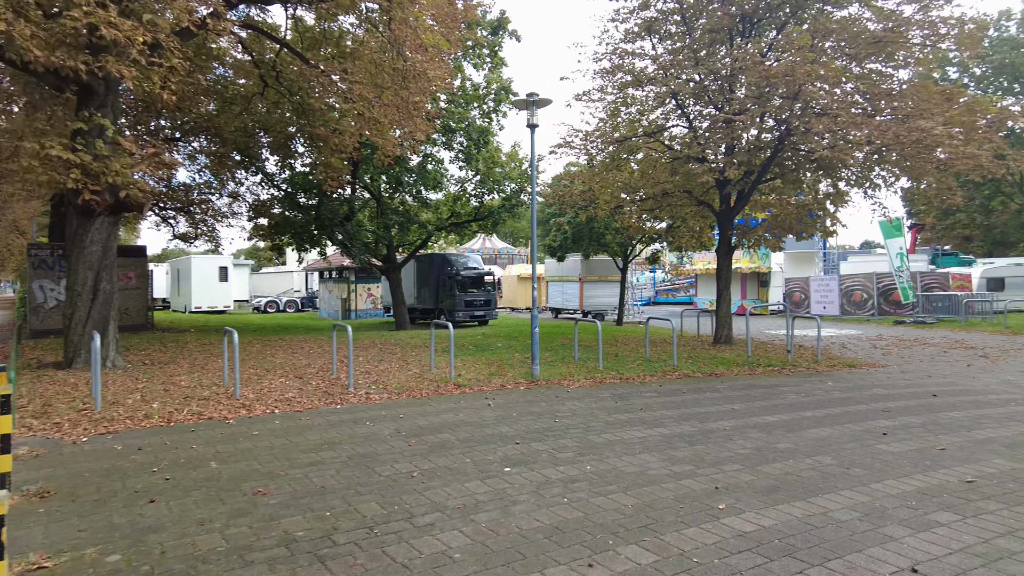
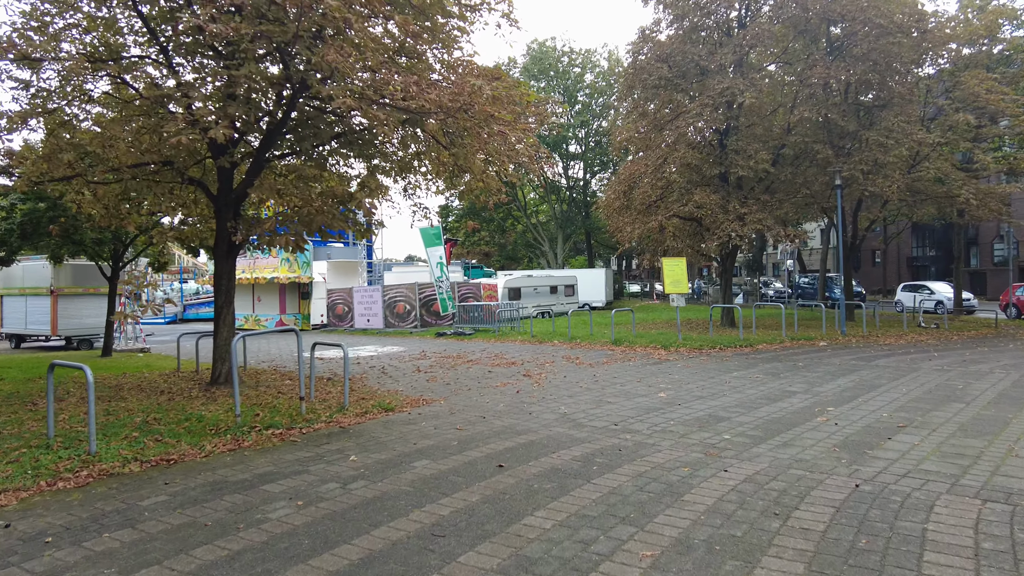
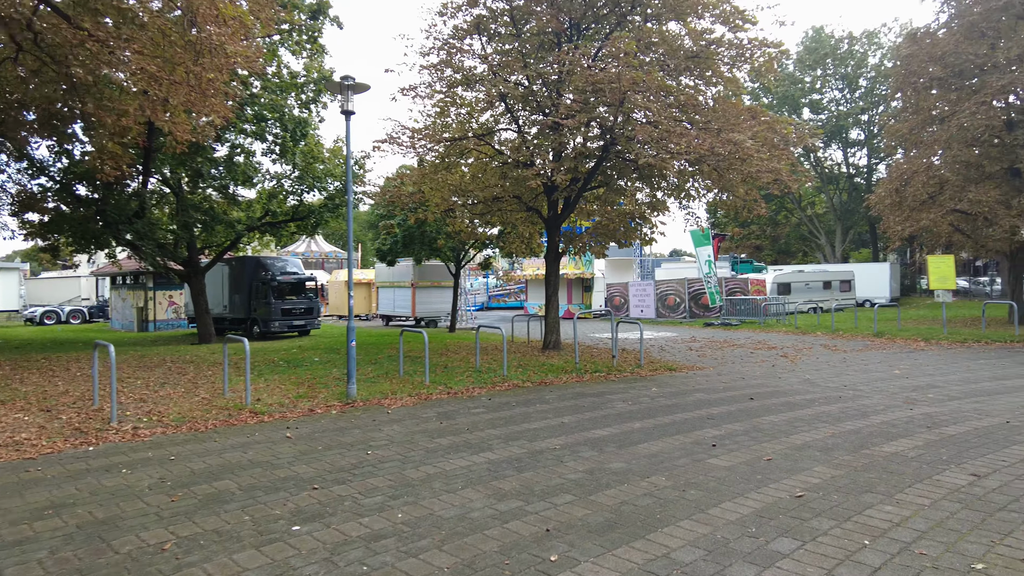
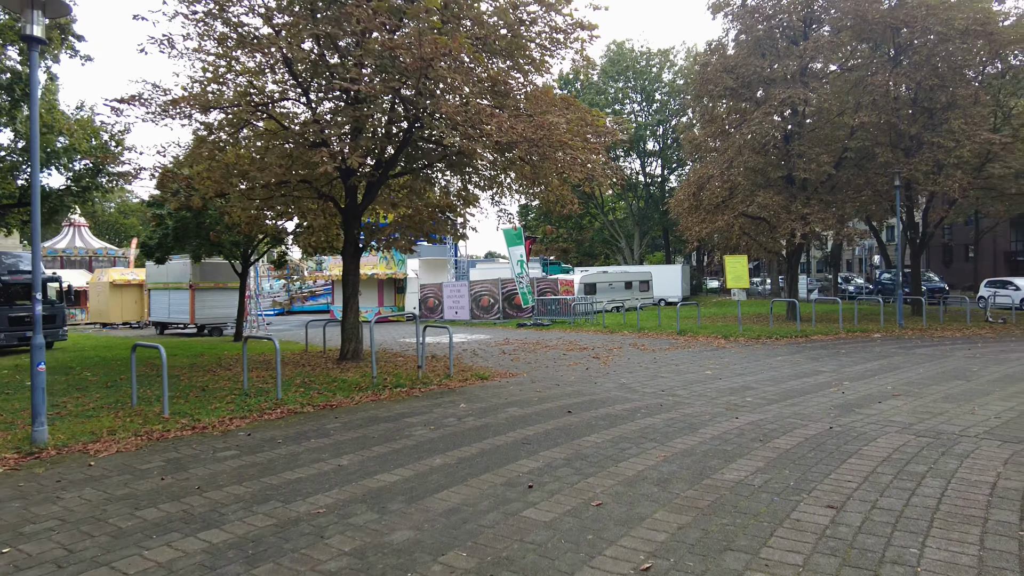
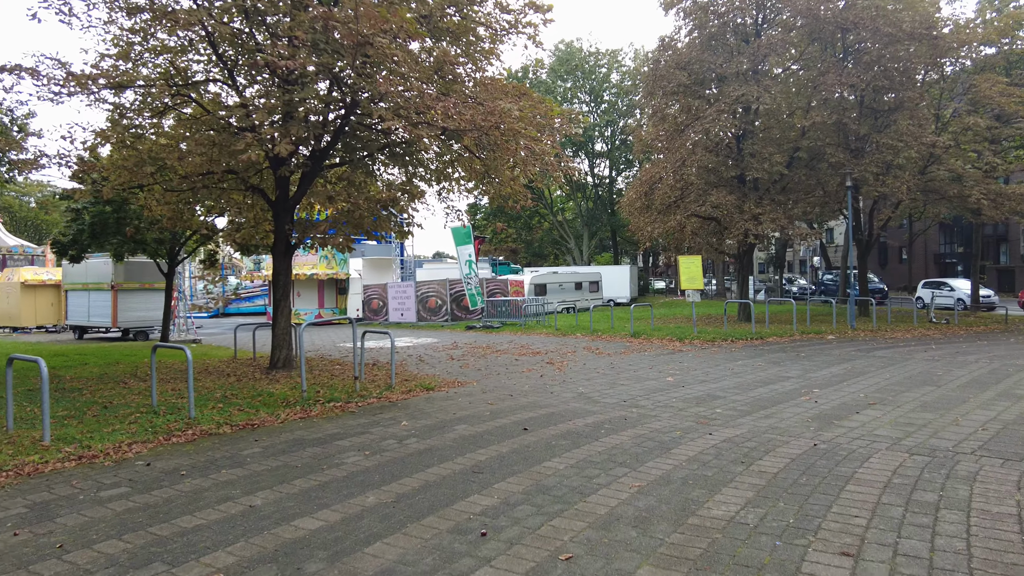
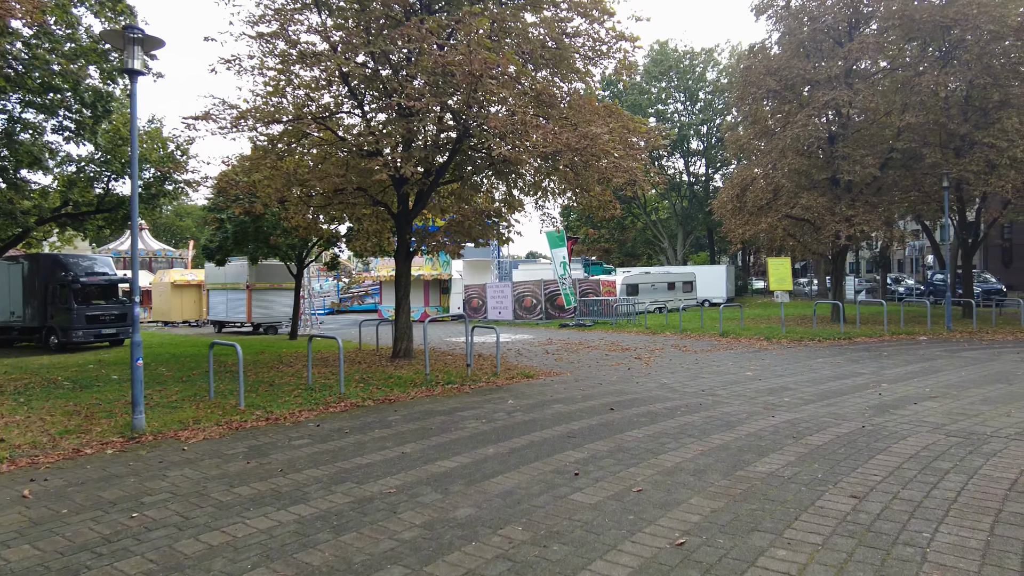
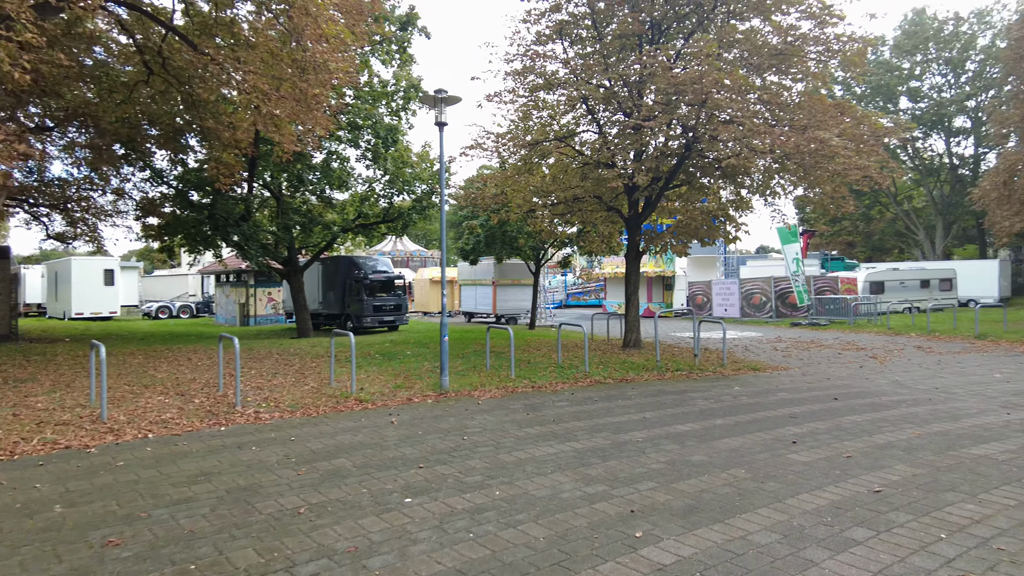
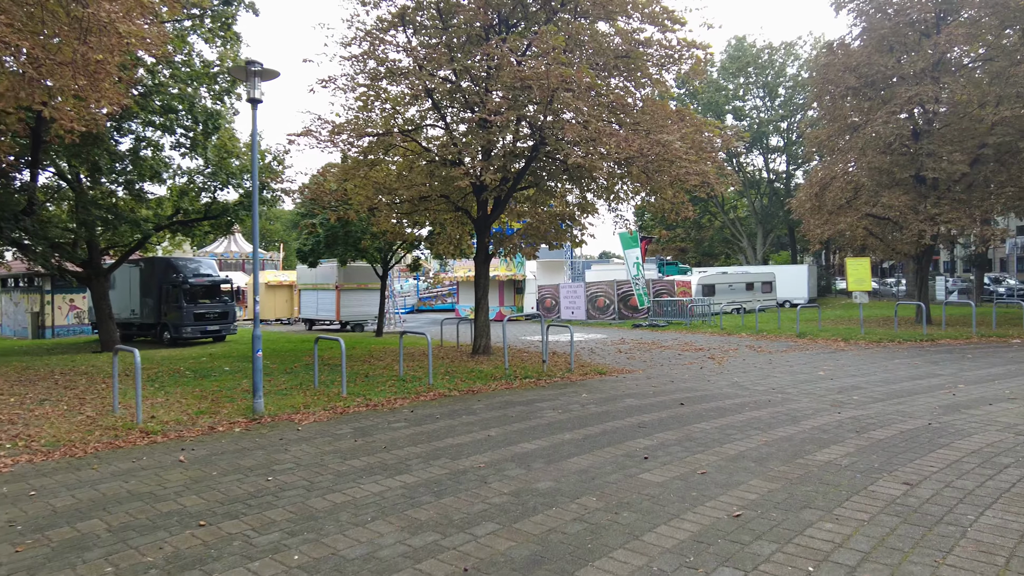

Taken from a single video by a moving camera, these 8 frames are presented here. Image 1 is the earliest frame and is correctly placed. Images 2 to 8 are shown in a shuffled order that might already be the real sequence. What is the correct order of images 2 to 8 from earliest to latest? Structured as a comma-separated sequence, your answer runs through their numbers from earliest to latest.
7, 3, 8, 6, 4, 5, 2
